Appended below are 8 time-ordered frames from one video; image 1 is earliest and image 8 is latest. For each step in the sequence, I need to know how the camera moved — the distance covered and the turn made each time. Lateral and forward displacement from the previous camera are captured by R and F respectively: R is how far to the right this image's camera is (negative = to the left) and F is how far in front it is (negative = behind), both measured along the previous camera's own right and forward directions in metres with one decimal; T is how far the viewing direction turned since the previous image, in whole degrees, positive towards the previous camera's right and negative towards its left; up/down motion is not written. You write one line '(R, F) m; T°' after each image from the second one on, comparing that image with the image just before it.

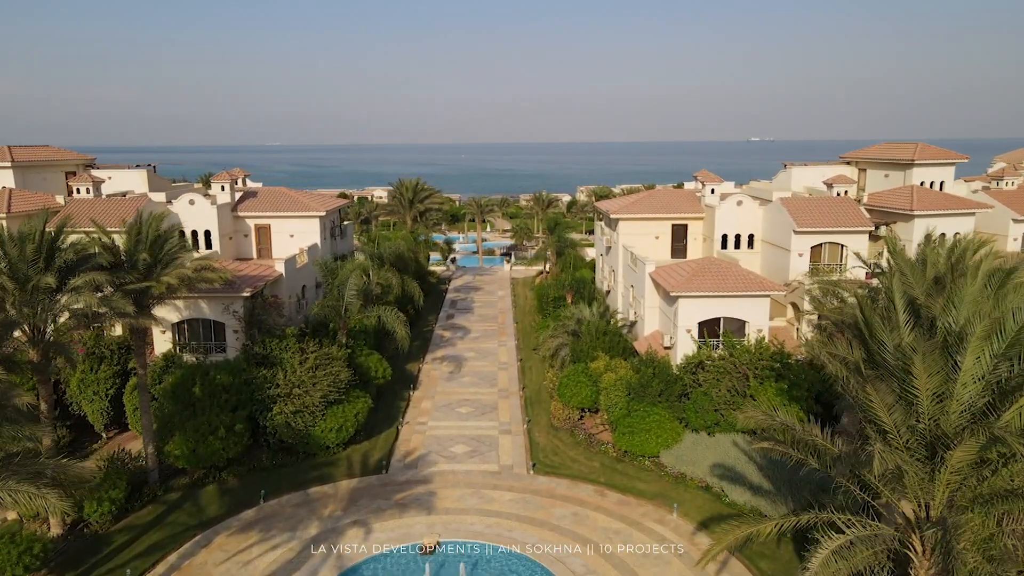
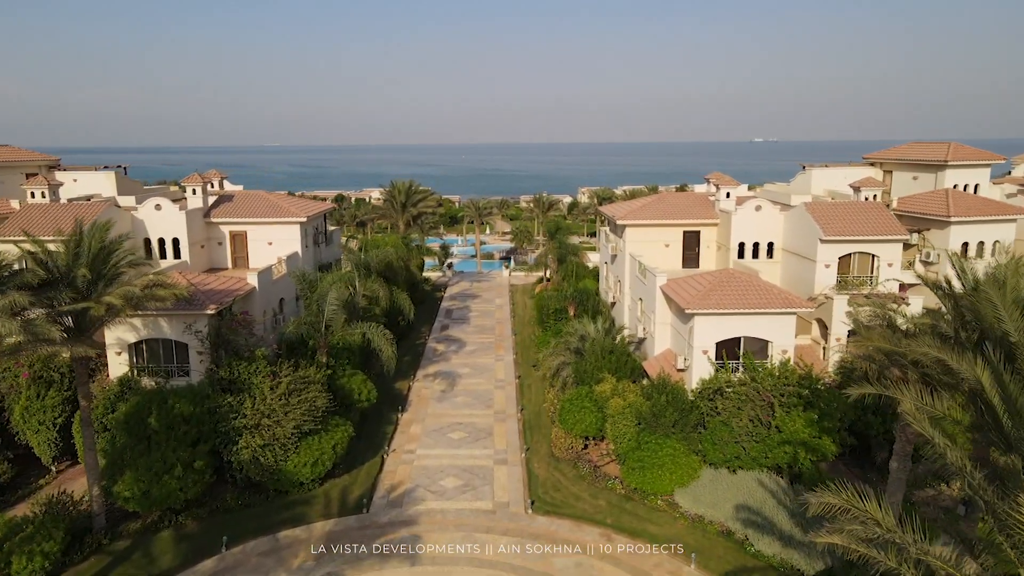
(+0.1, +2.7) m; 0°
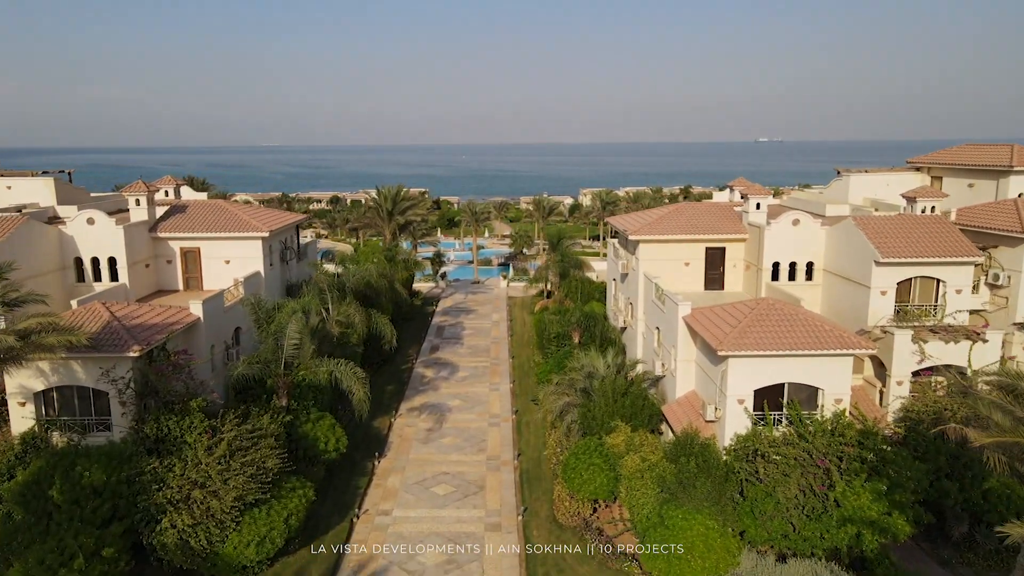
(+0.1, +4.3) m; 0°
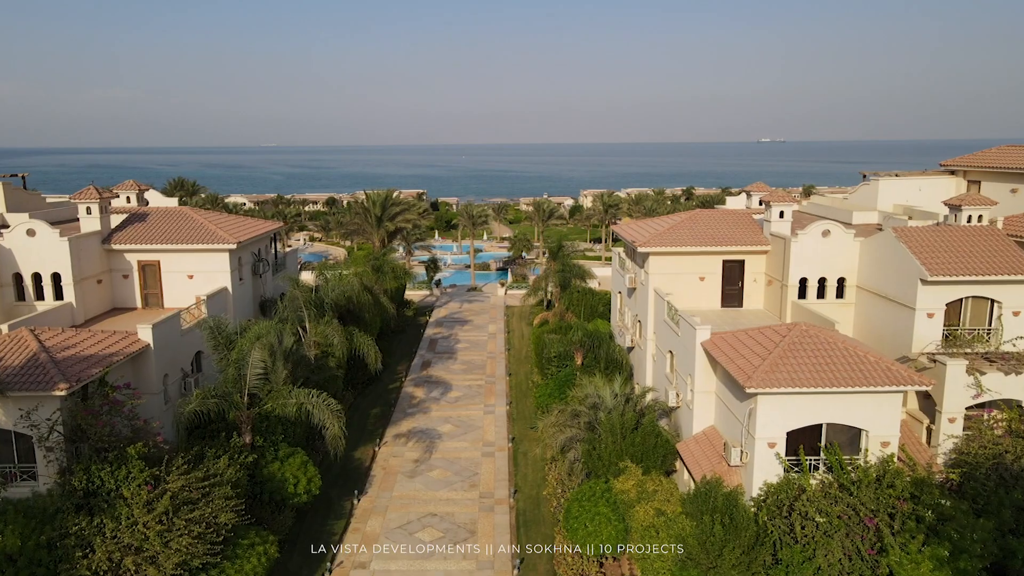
(+0.1, +2.8) m; 0°
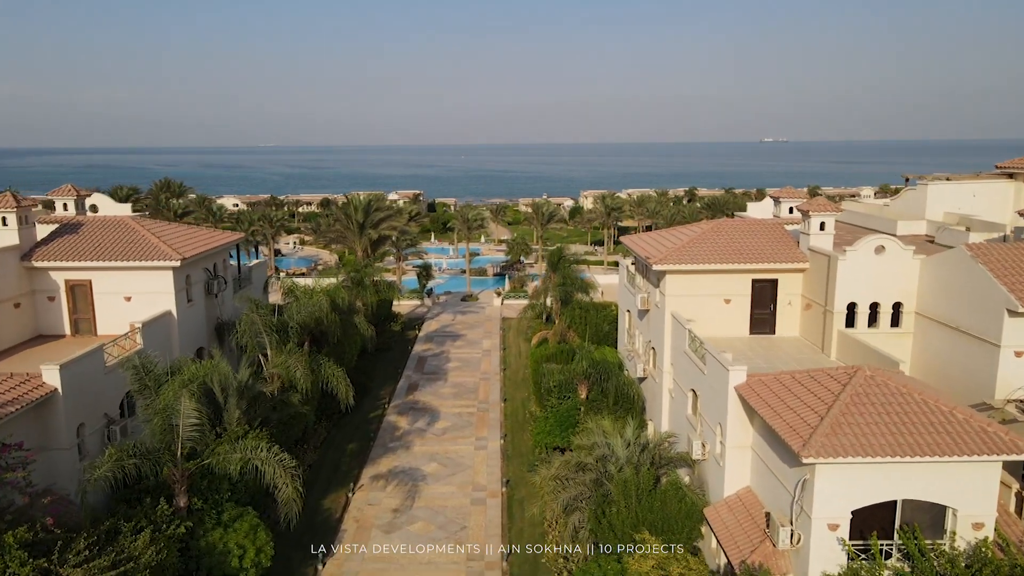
(+0.1, +3.6) m; 0°
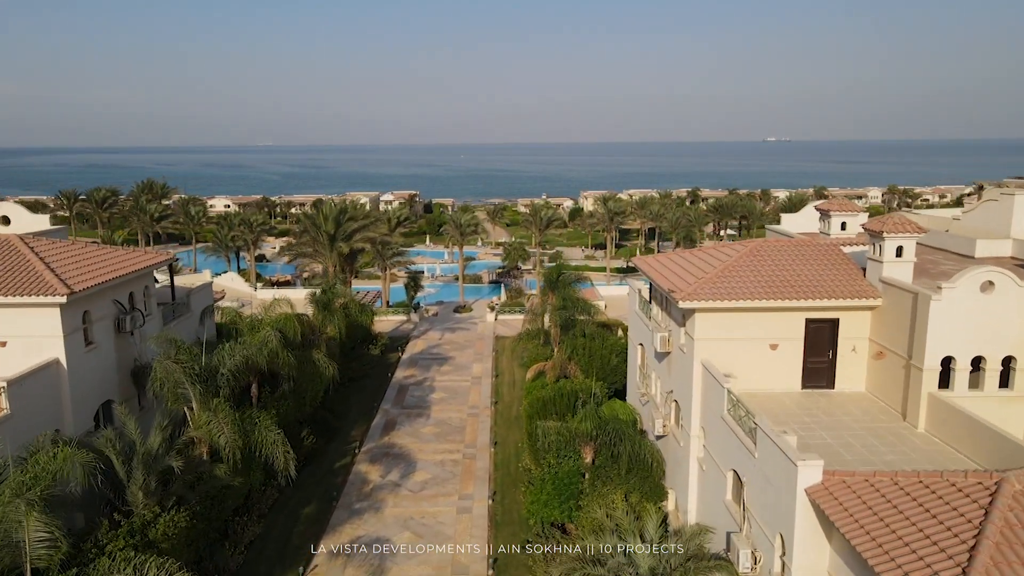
(+0.2, +4.7) m; 0°
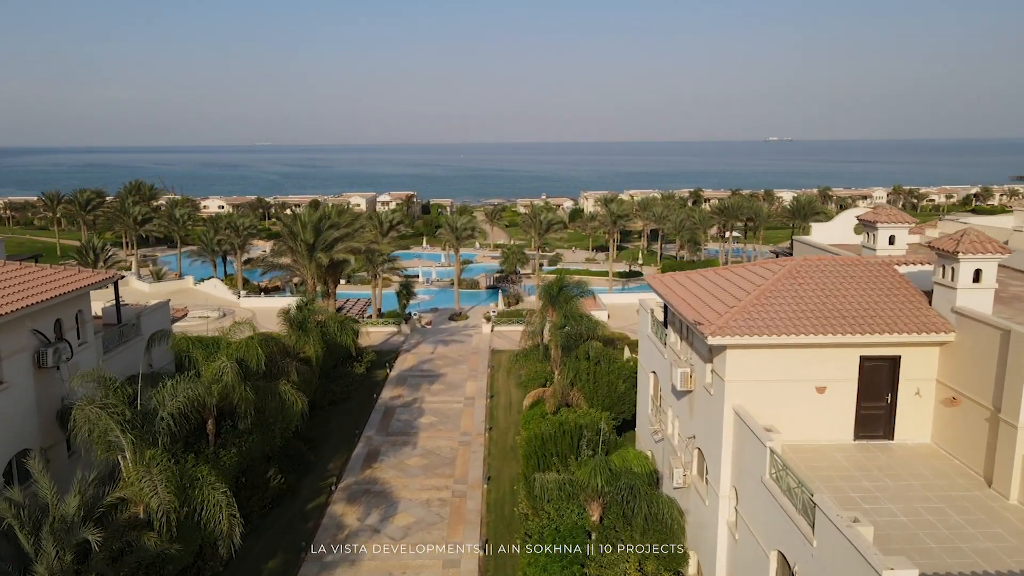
(+0.1, +2.9) m; 0°
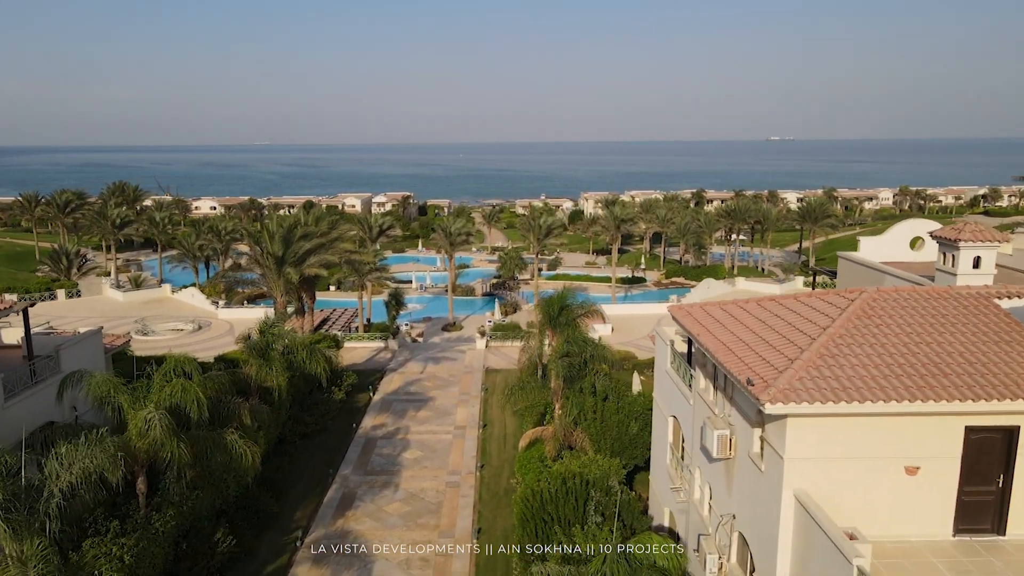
(+0.1, +3.4) m; 0°
